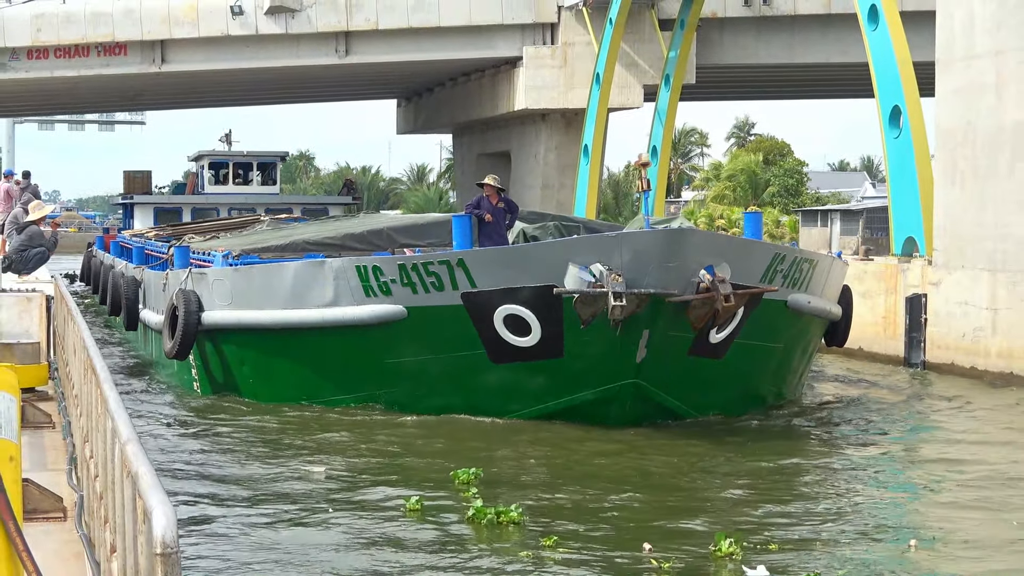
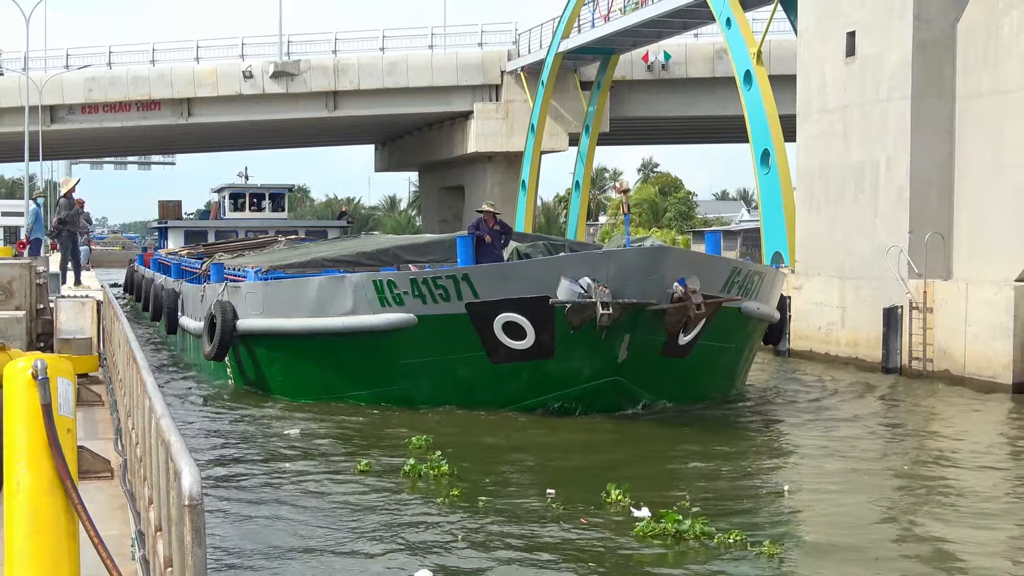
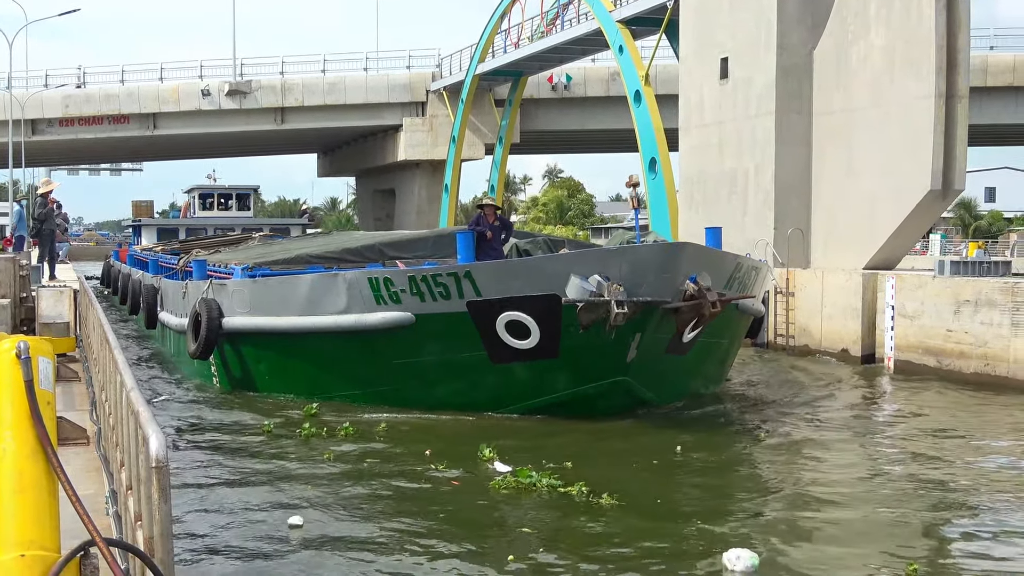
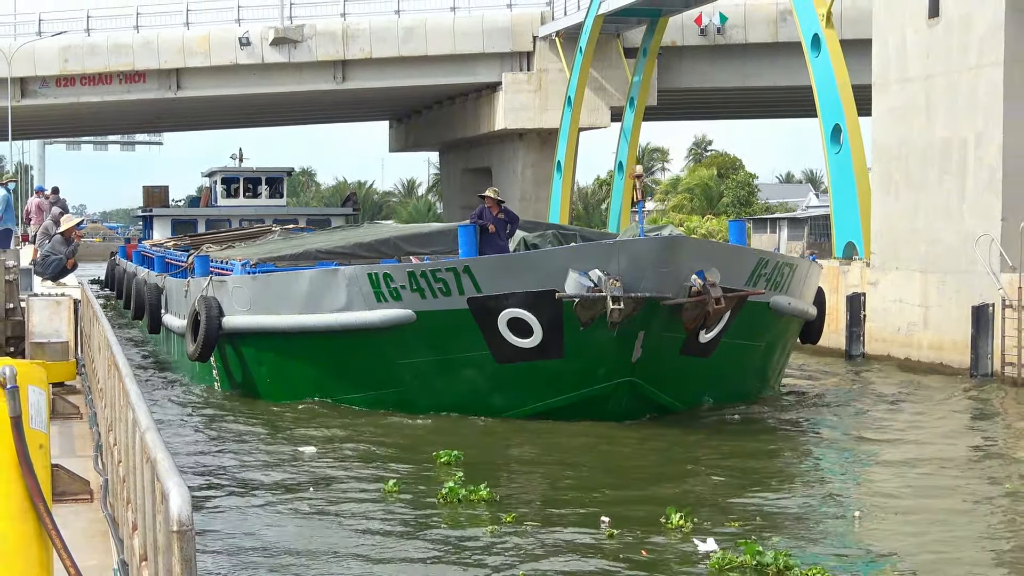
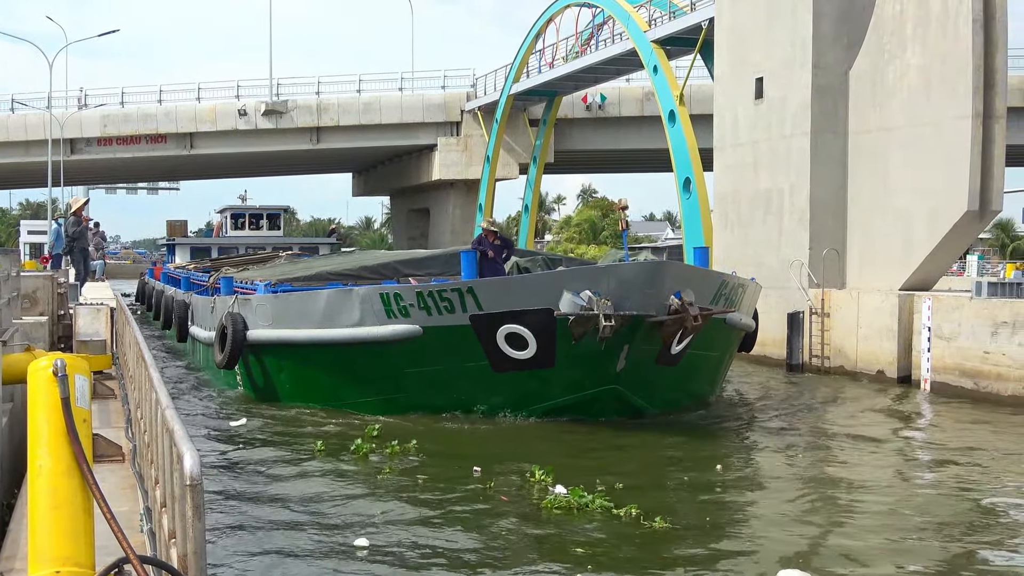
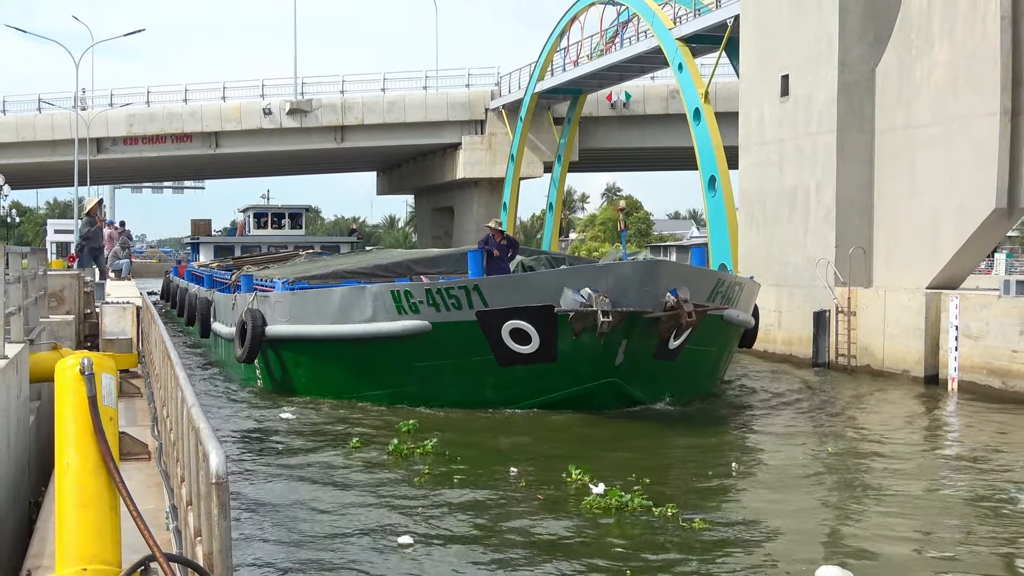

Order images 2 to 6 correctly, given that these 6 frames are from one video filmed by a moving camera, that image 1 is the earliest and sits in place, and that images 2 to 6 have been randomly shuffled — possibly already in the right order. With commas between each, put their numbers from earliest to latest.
4, 2, 6, 5, 3
